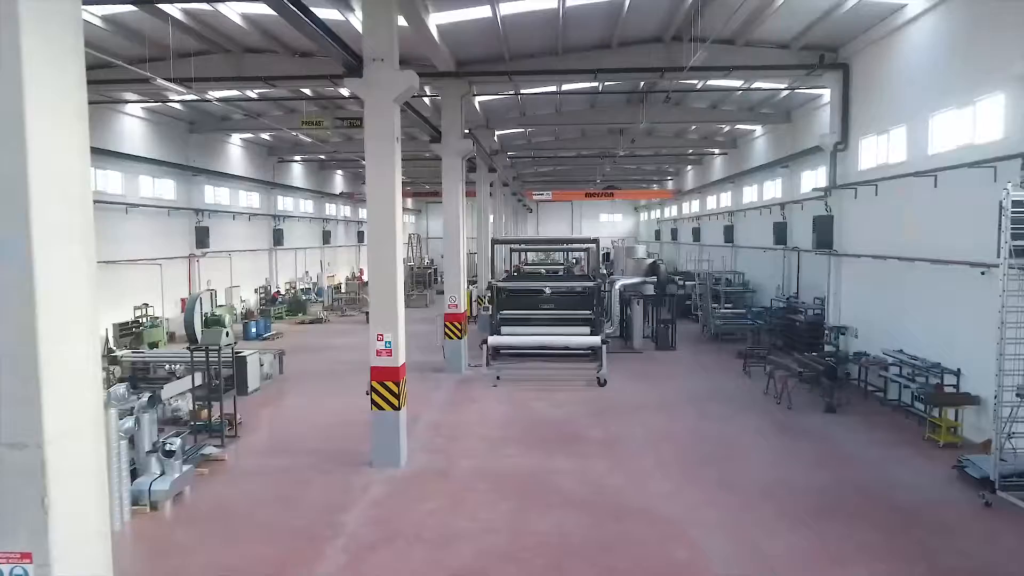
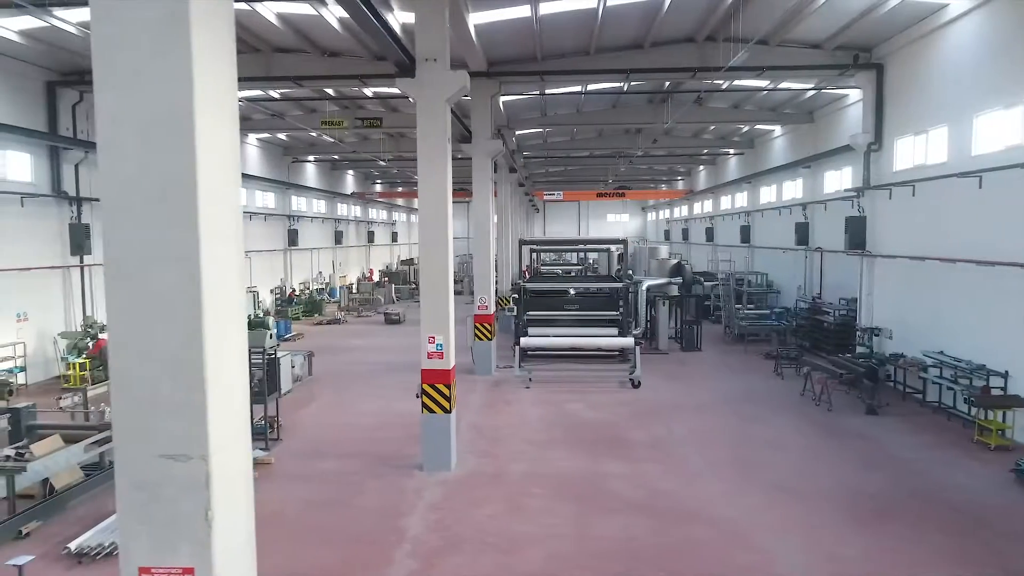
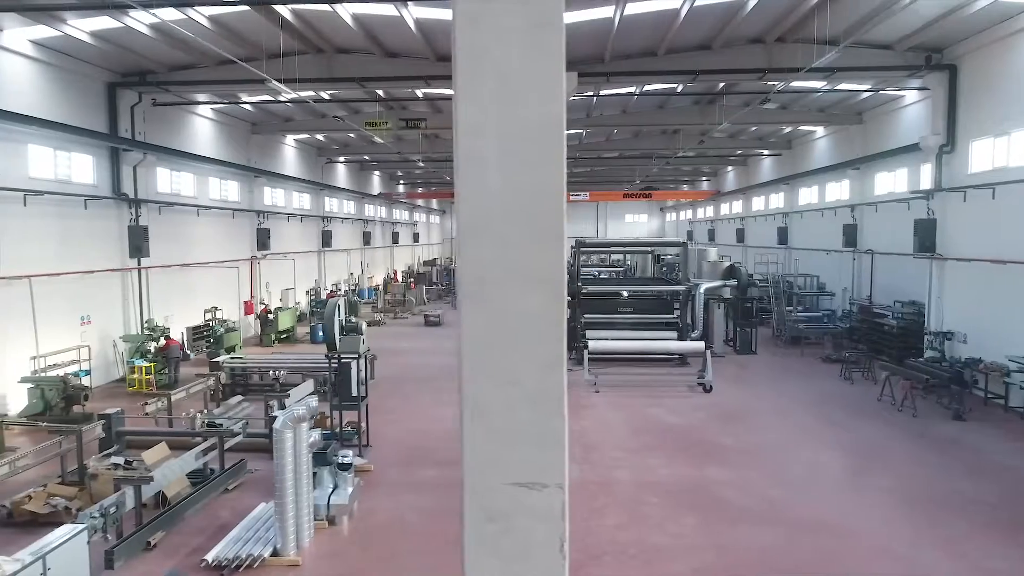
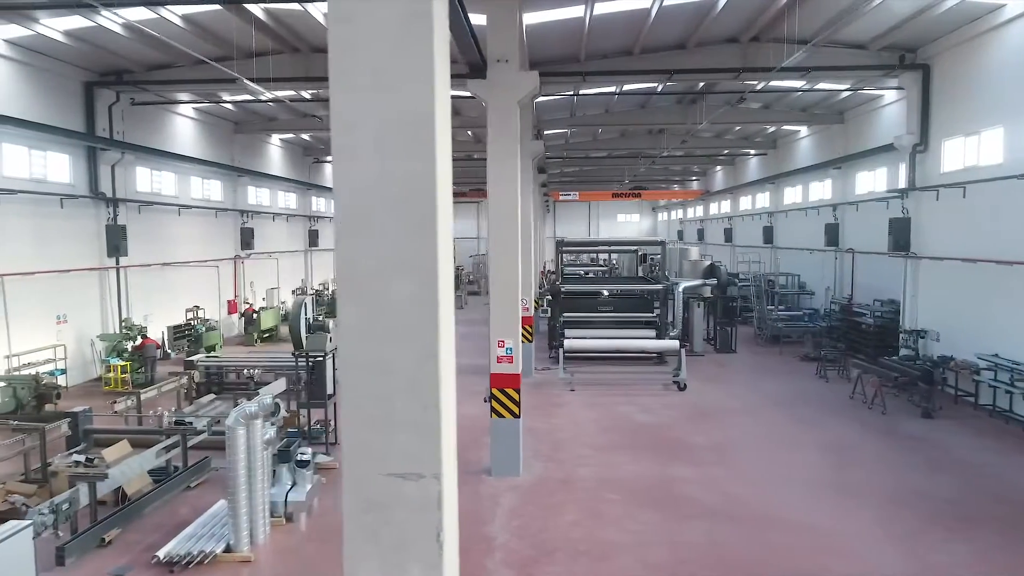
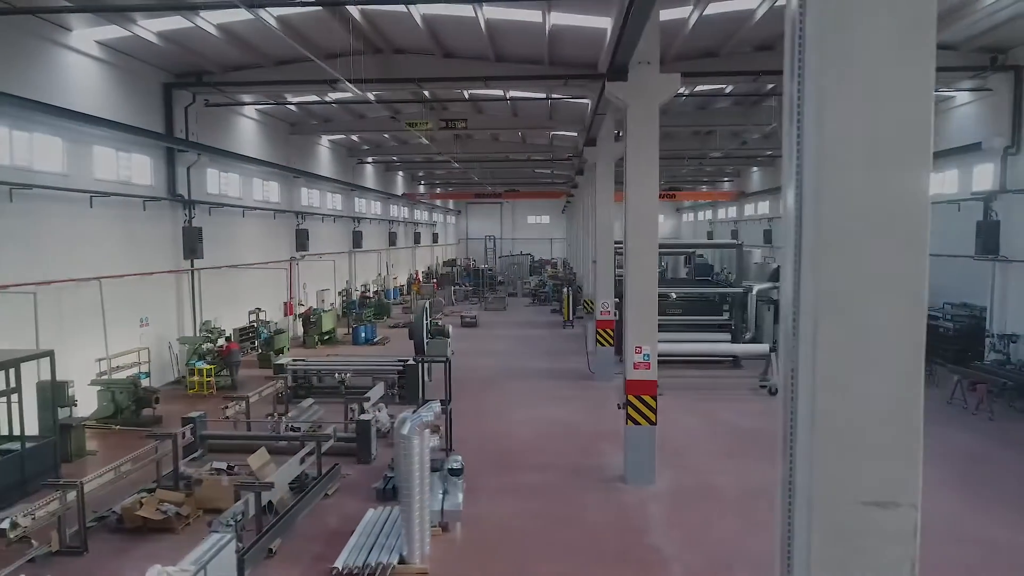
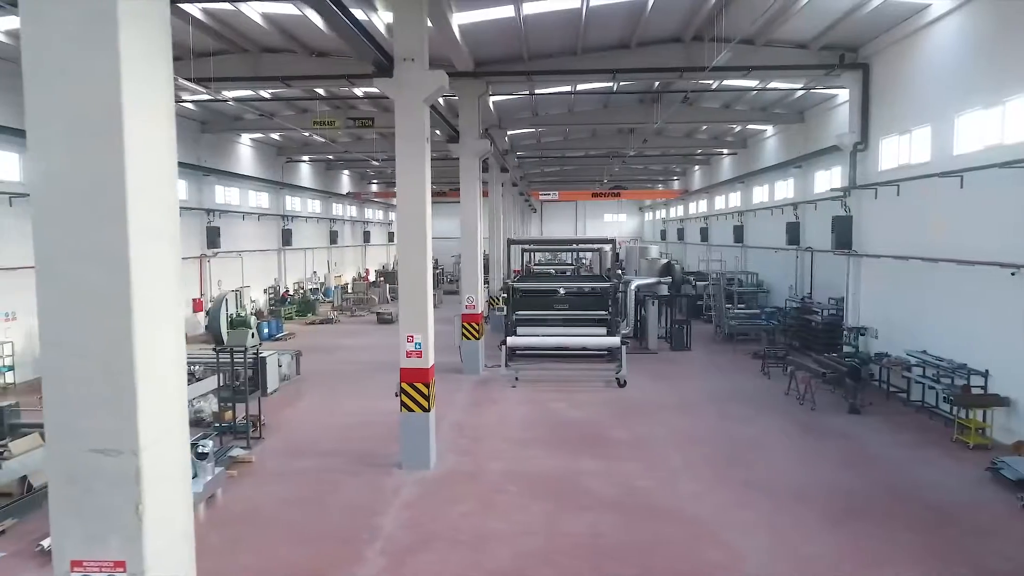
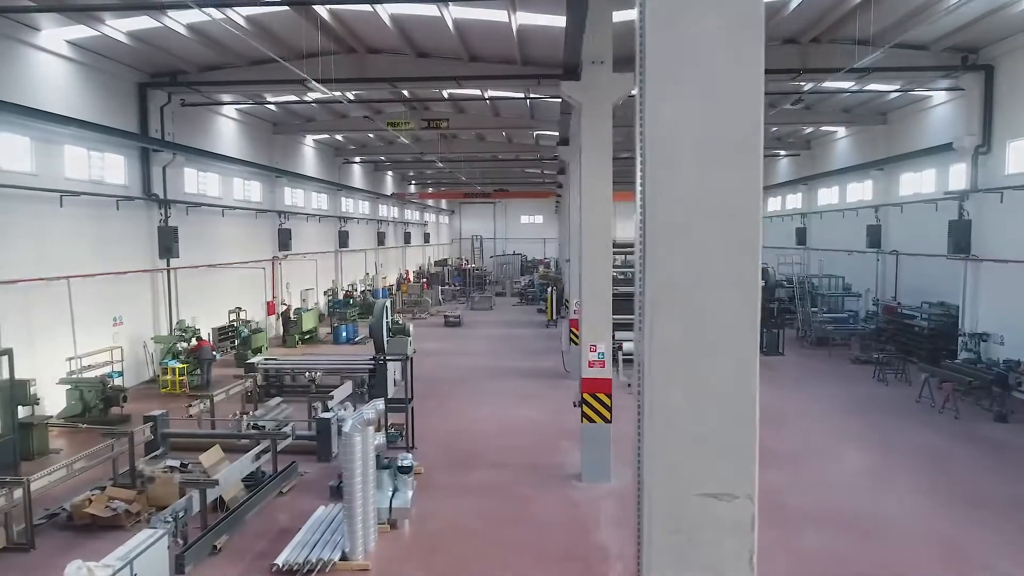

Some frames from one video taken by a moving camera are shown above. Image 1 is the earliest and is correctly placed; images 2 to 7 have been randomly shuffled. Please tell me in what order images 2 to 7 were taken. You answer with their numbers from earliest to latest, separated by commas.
6, 2, 4, 3, 7, 5
